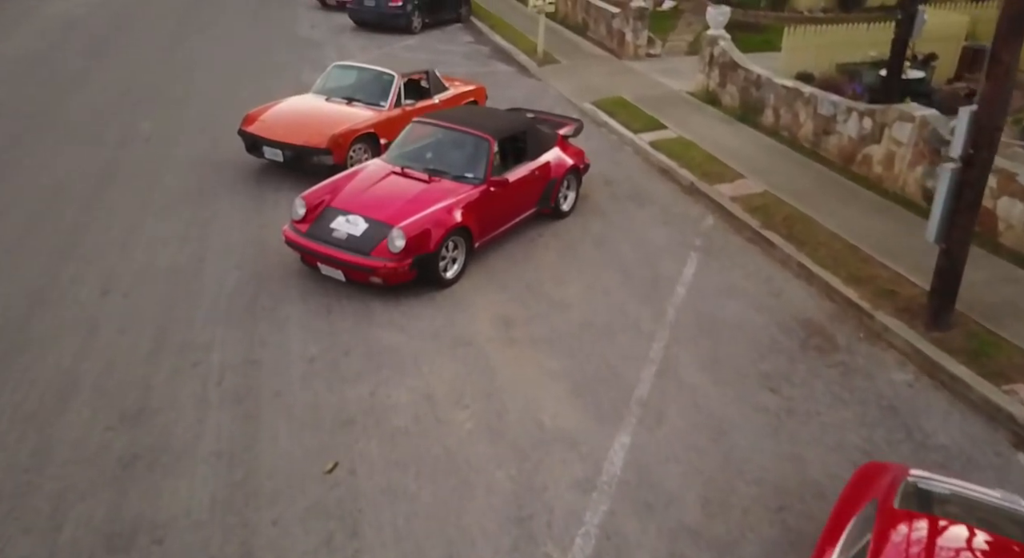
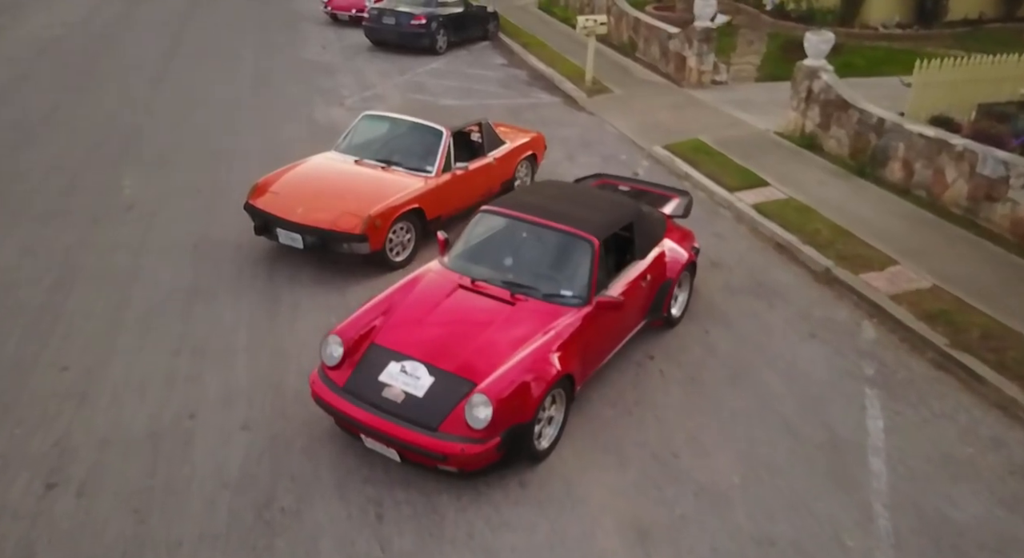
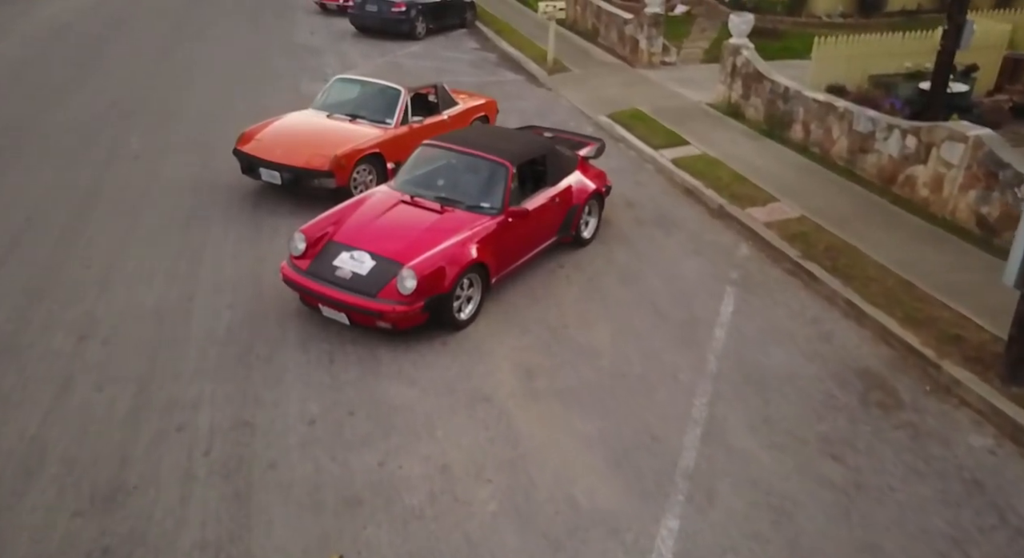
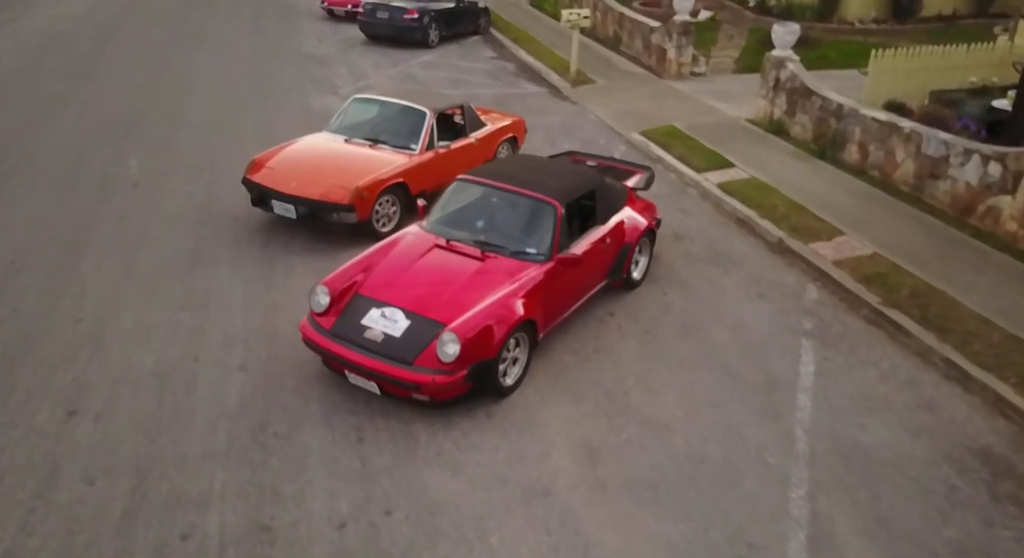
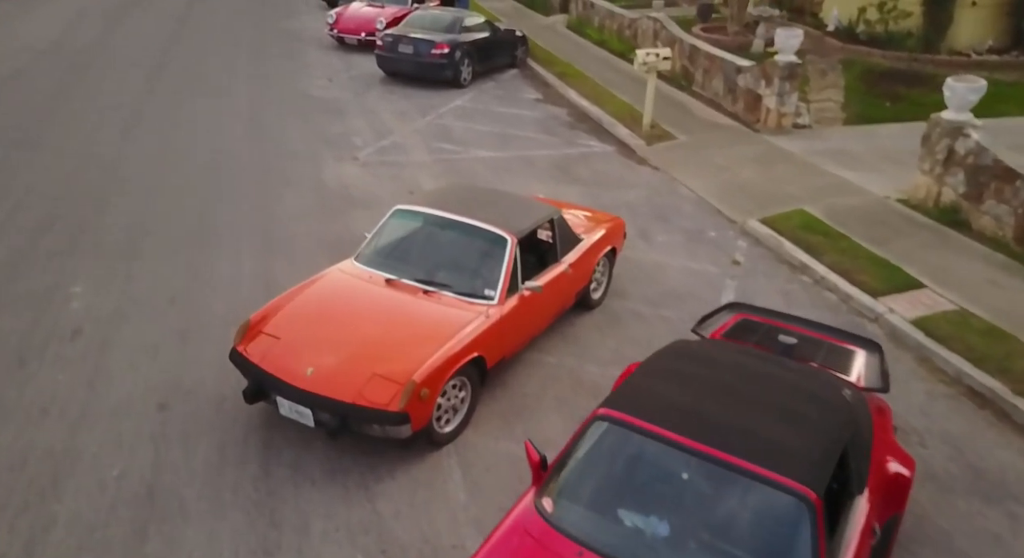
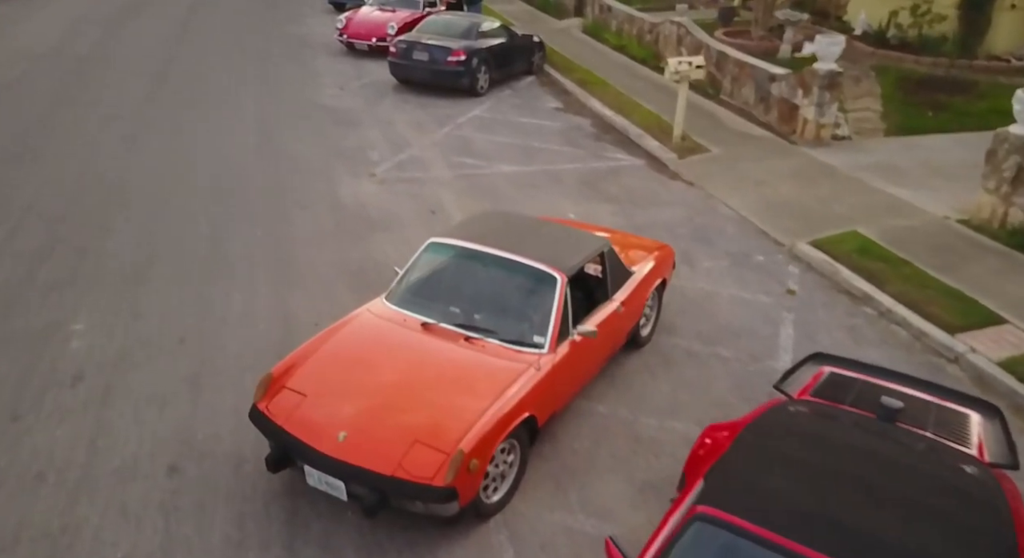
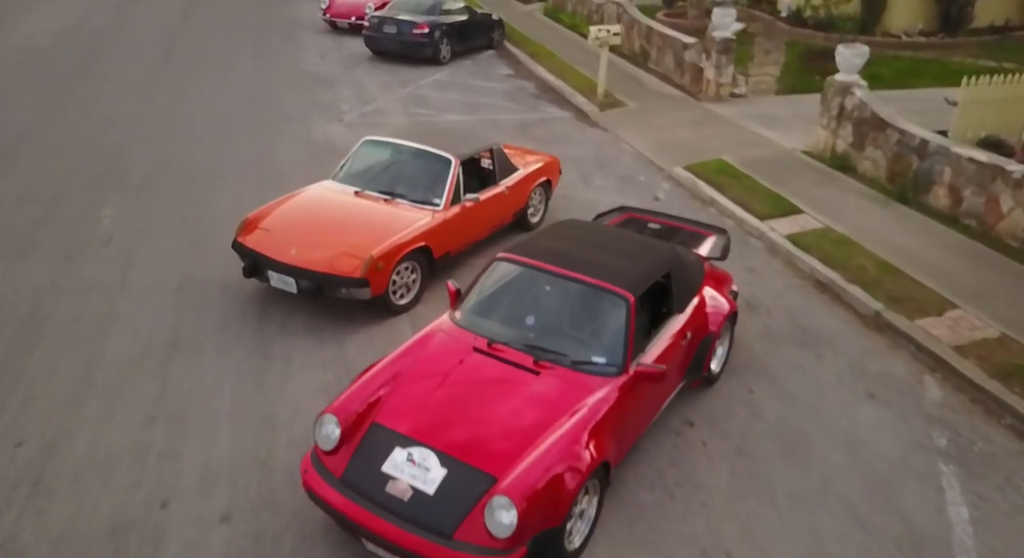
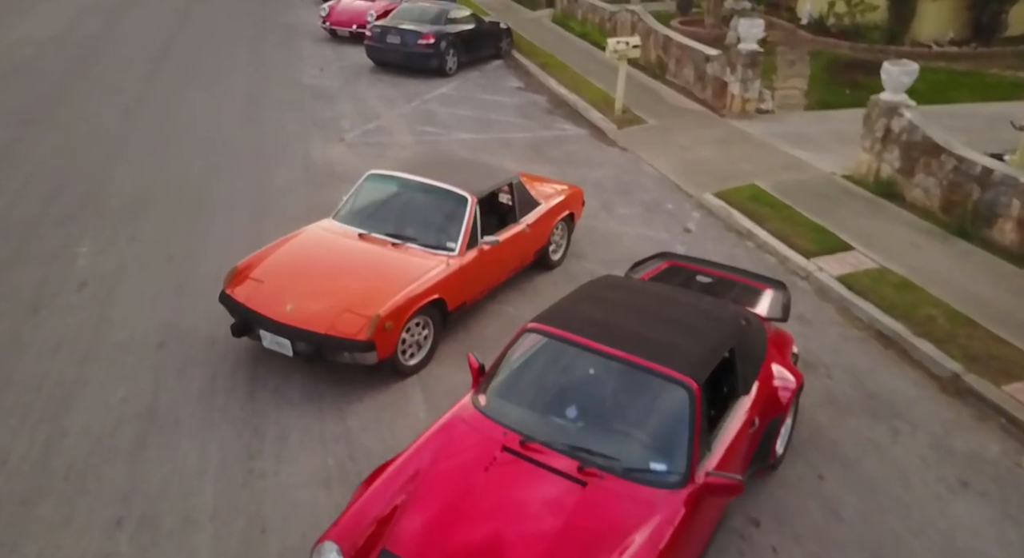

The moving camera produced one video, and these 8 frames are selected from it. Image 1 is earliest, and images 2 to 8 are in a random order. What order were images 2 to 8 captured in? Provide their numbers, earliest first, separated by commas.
3, 4, 2, 7, 8, 5, 6
